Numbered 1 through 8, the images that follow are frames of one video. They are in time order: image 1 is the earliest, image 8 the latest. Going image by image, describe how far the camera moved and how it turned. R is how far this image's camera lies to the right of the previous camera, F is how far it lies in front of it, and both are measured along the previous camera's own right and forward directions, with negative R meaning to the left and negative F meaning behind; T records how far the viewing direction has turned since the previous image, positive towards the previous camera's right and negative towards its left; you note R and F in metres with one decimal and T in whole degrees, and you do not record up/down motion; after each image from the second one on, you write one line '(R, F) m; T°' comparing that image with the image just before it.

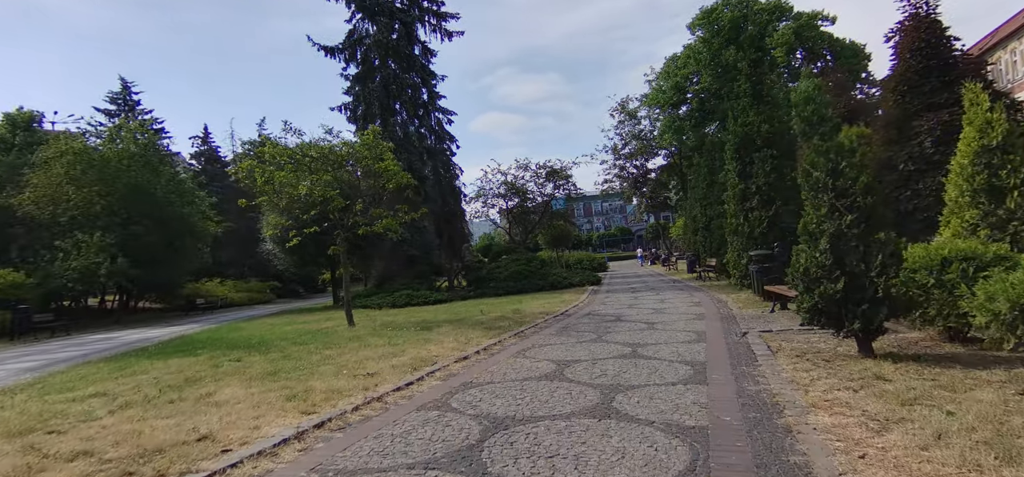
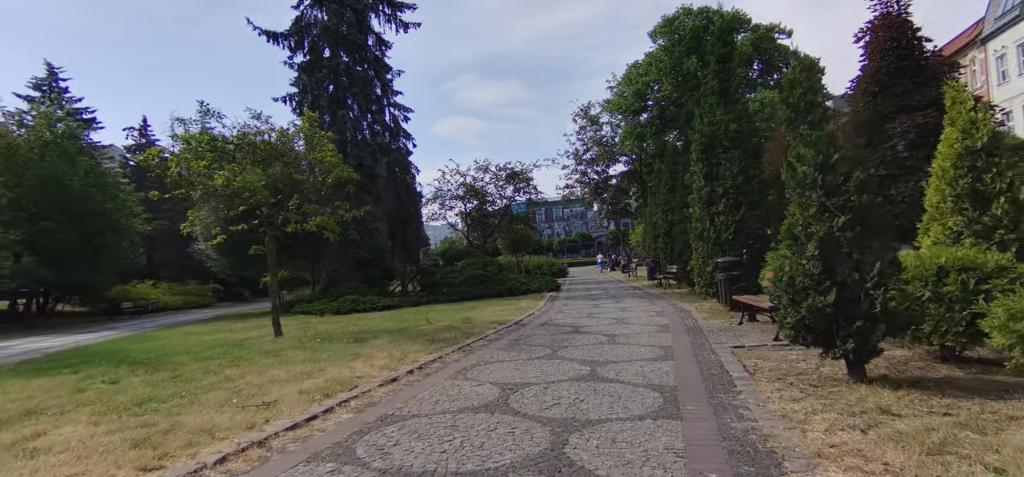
(+0.2, +1.0) m; +4°
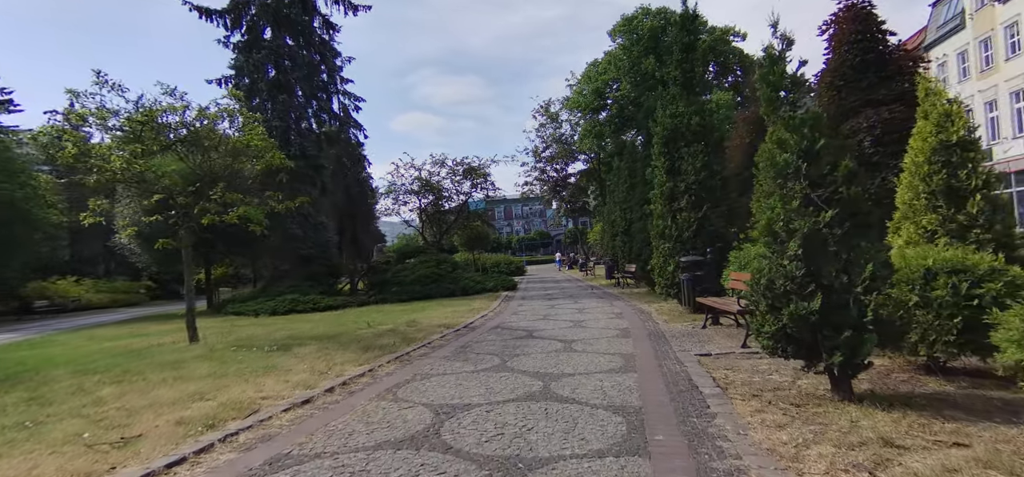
(+0.2, +0.9) m; +4°
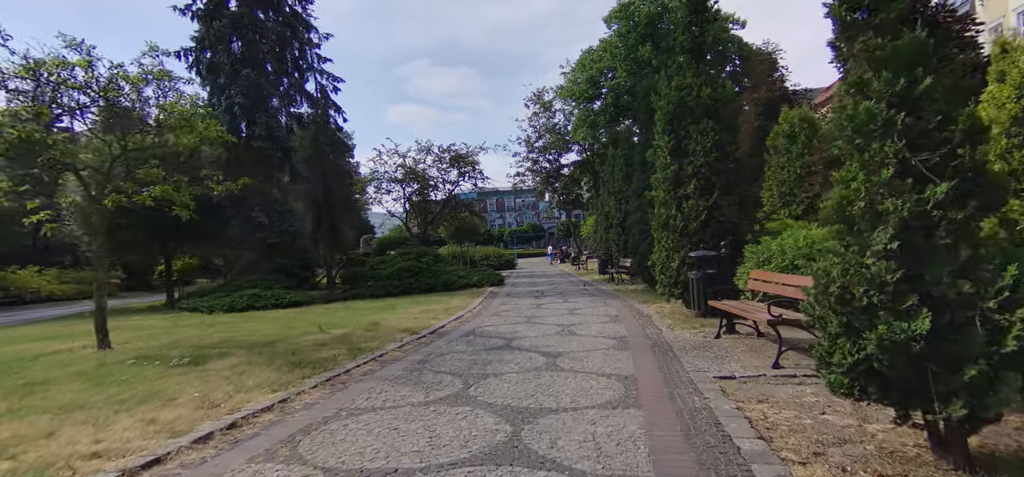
(+0.2, +1.6) m; +1°
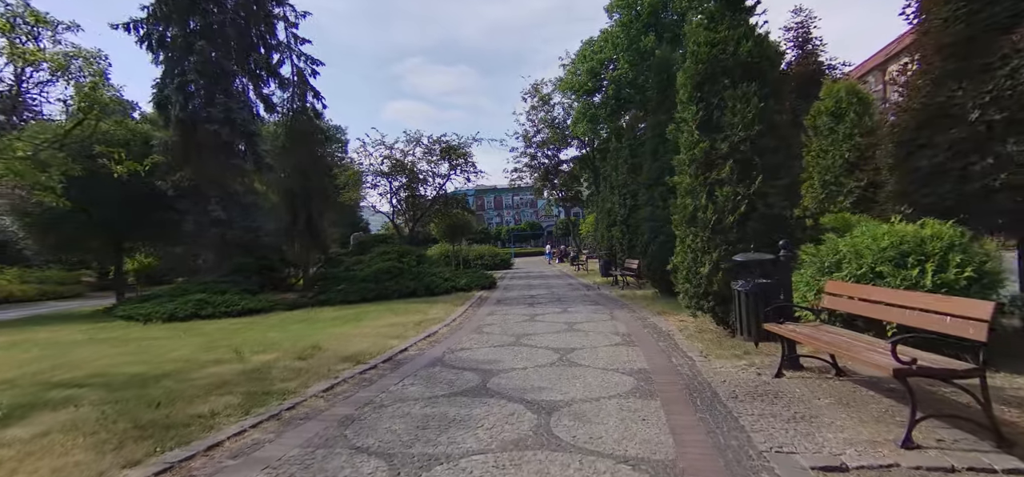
(+0.2, +2.1) m; 0°
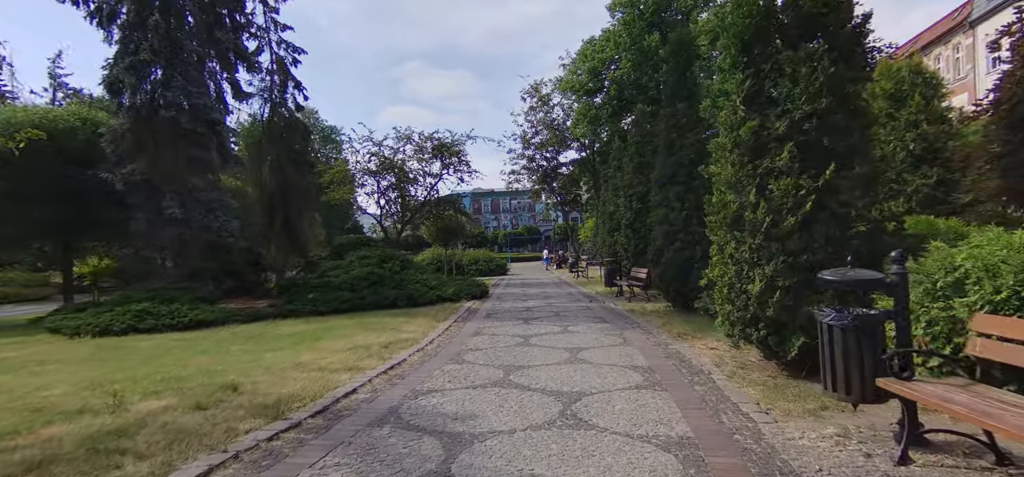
(+0.1, +1.8) m; 0°
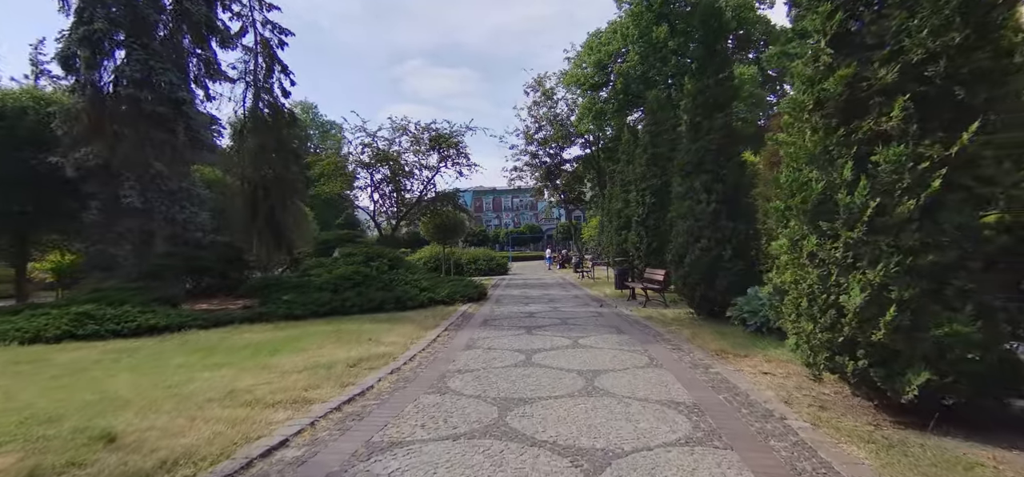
(0.0, +1.6) m; 0°
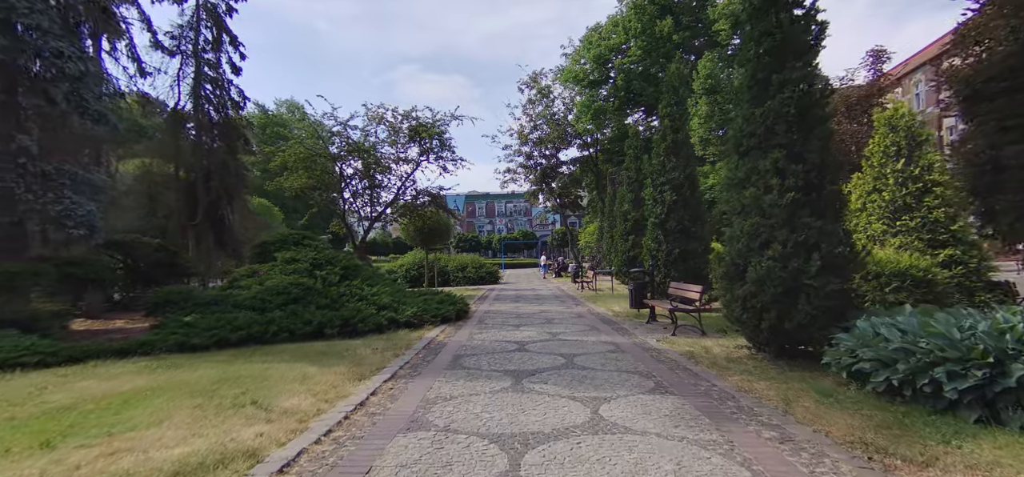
(+0.1, +3.3) m; +1°
